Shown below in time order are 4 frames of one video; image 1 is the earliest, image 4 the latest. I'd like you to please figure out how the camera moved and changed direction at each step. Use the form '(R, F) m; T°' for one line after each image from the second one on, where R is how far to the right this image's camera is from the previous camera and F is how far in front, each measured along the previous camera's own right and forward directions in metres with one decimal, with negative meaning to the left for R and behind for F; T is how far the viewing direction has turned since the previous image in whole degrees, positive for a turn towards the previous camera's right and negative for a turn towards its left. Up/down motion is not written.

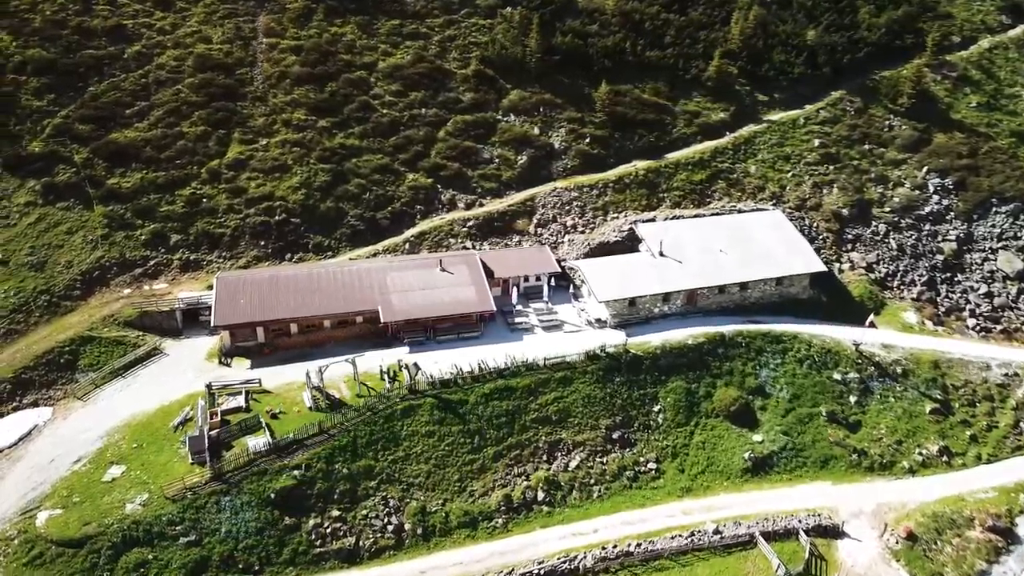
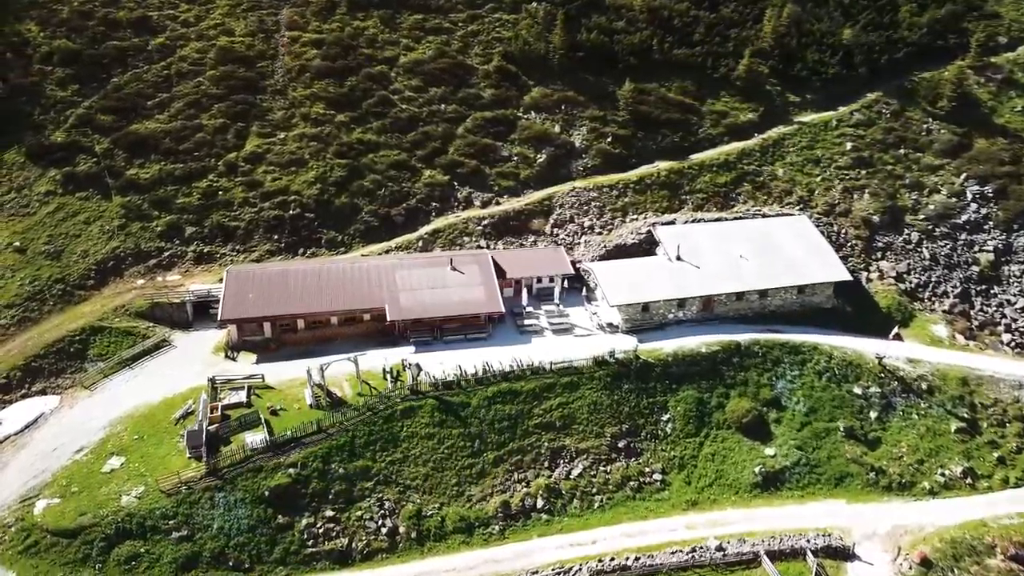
(+1.9, +0.9) m; -3°
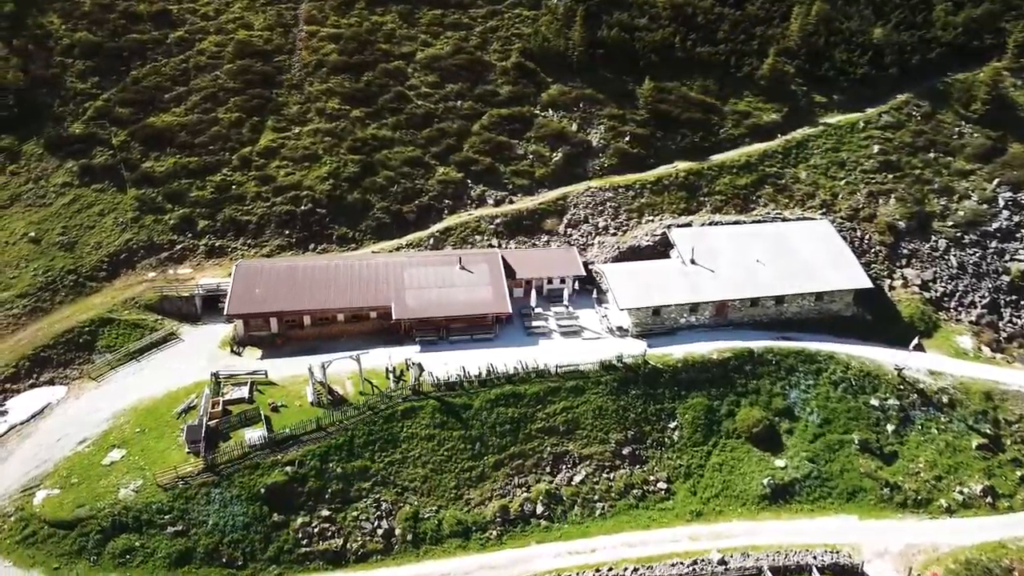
(+1.5, +0.7) m; -2°
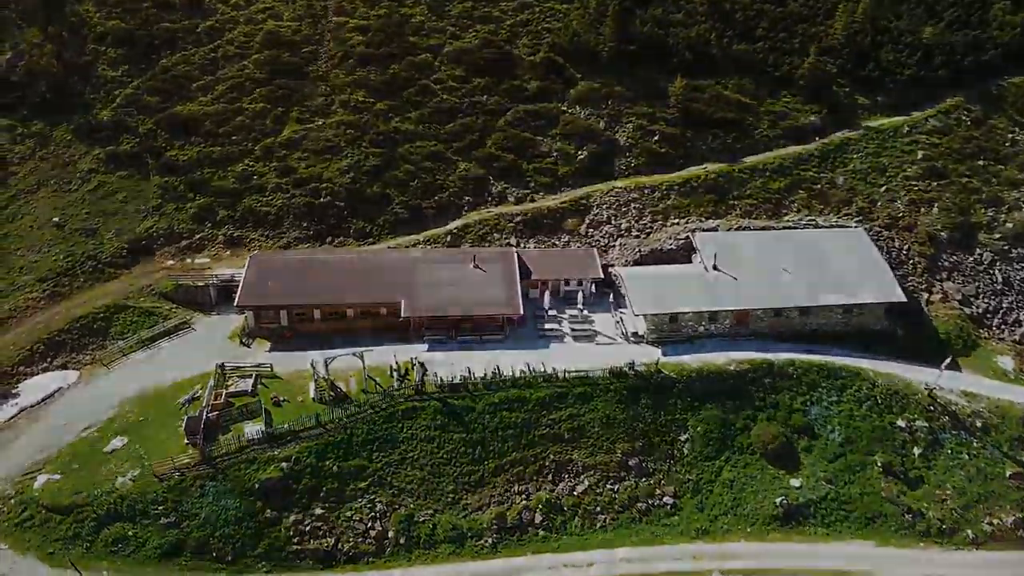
(+2.3, +1.2) m; -4°
